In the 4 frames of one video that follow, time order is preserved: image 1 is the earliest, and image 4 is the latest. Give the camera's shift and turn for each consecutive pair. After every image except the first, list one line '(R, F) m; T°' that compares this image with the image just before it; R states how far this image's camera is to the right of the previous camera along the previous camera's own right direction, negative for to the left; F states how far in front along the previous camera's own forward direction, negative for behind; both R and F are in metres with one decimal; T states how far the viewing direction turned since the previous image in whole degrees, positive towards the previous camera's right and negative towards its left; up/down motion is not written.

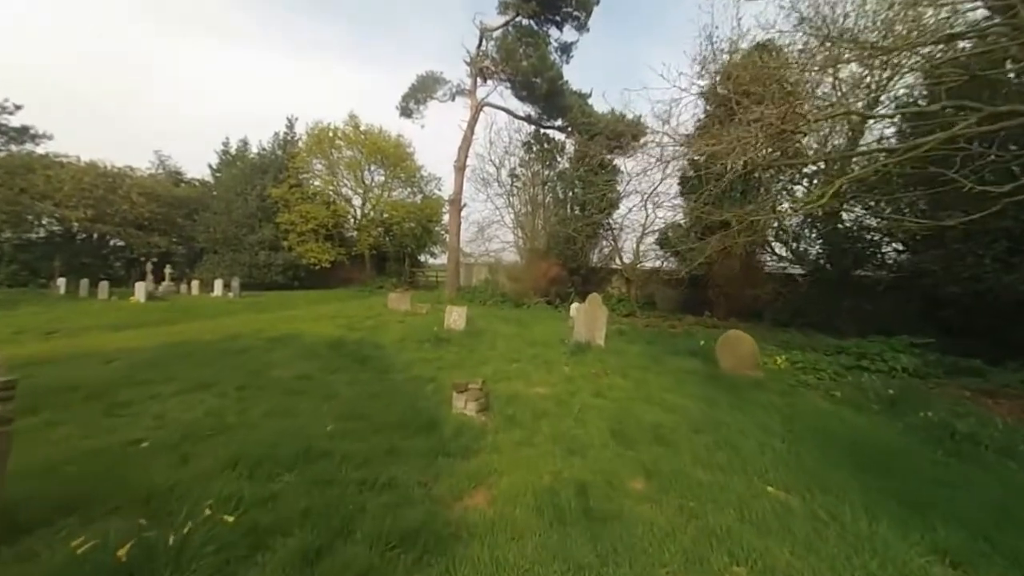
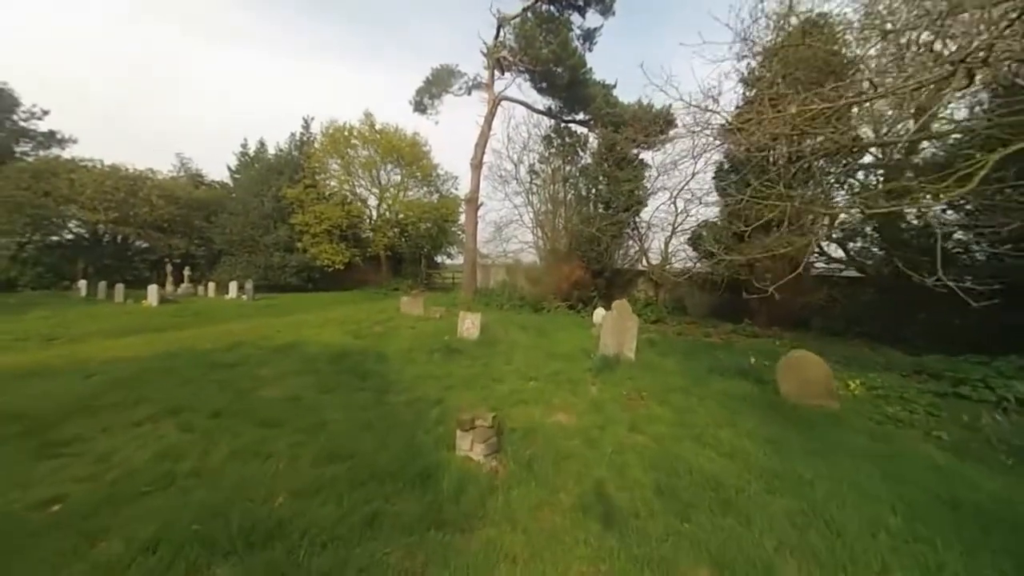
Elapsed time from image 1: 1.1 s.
(0.0, +1.0) m; -3°
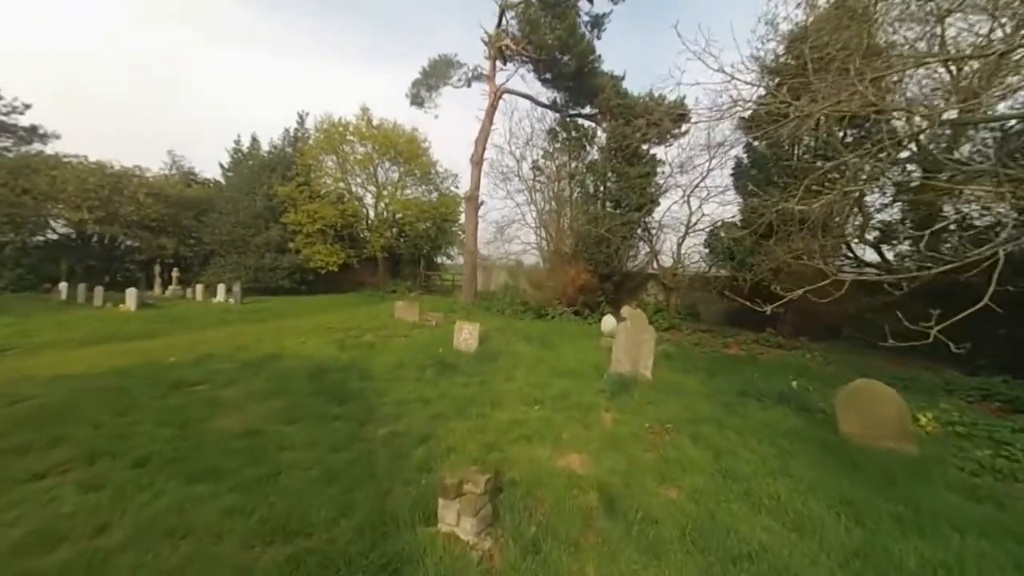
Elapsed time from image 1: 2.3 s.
(0.0, +1.0) m; 0°
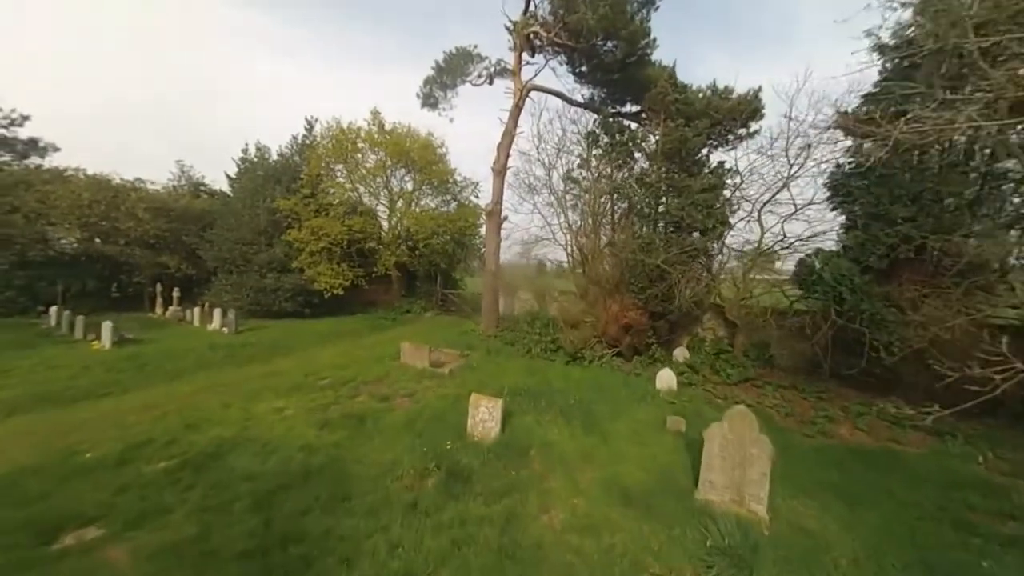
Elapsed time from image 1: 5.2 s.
(-0.3, +2.6) m; -3°
